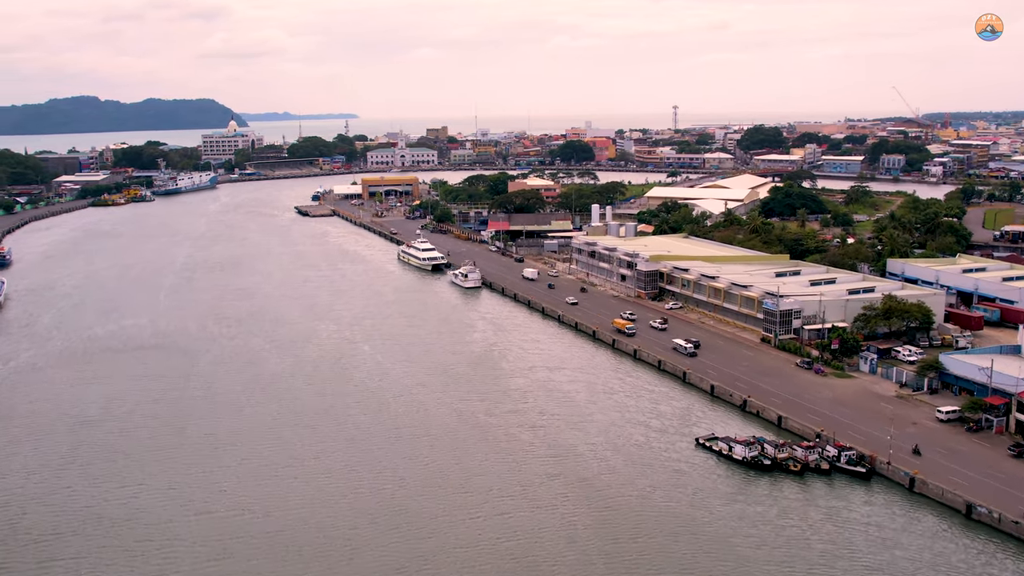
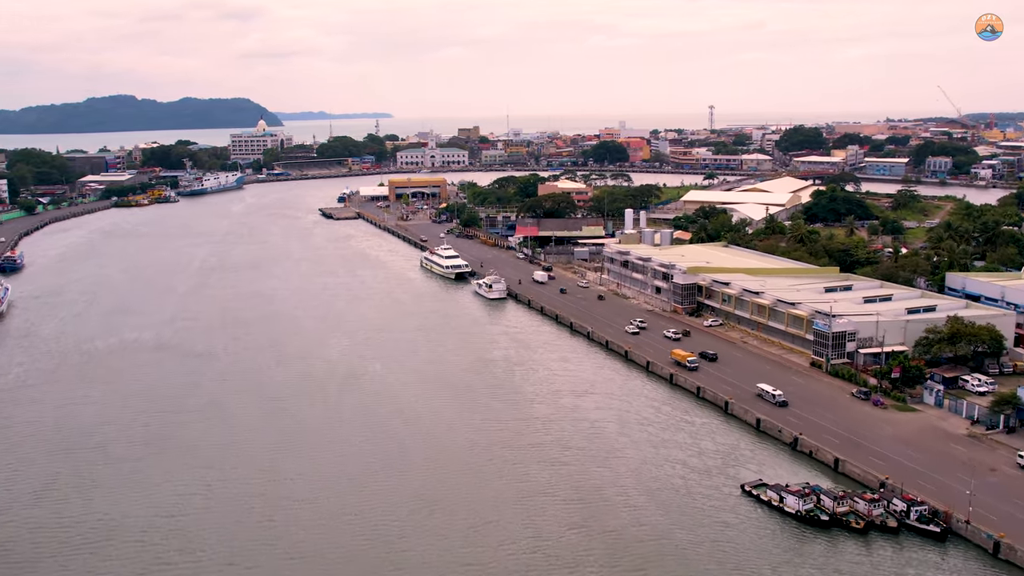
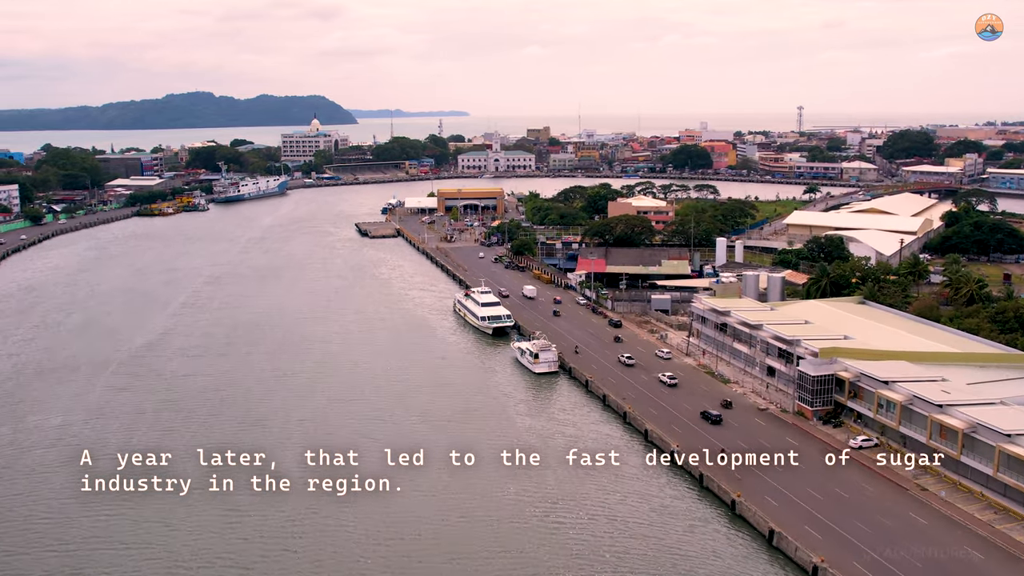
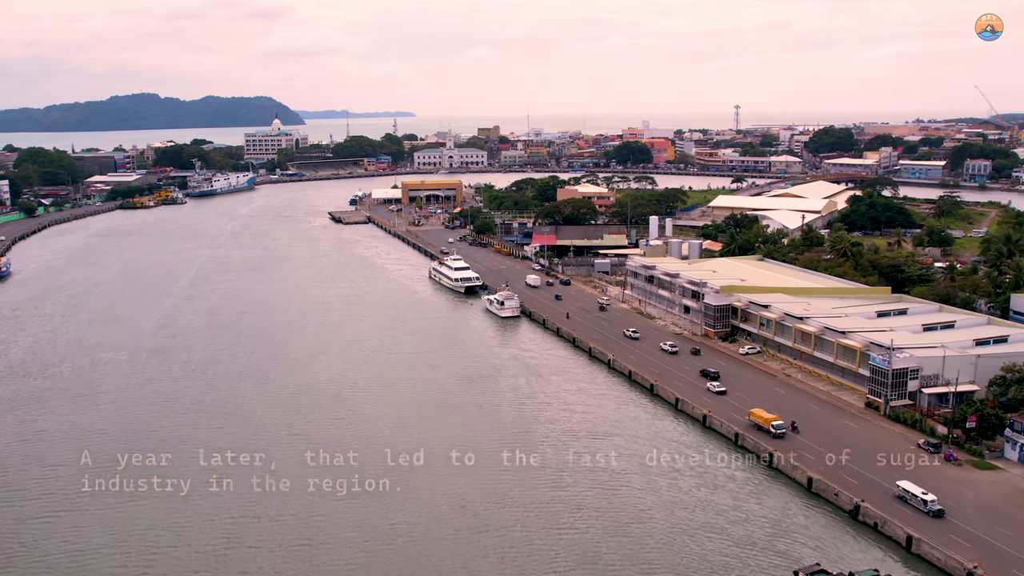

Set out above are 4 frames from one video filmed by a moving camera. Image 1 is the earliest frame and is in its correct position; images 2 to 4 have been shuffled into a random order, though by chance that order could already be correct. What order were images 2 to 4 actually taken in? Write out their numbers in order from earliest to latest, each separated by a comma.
2, 4, 3
